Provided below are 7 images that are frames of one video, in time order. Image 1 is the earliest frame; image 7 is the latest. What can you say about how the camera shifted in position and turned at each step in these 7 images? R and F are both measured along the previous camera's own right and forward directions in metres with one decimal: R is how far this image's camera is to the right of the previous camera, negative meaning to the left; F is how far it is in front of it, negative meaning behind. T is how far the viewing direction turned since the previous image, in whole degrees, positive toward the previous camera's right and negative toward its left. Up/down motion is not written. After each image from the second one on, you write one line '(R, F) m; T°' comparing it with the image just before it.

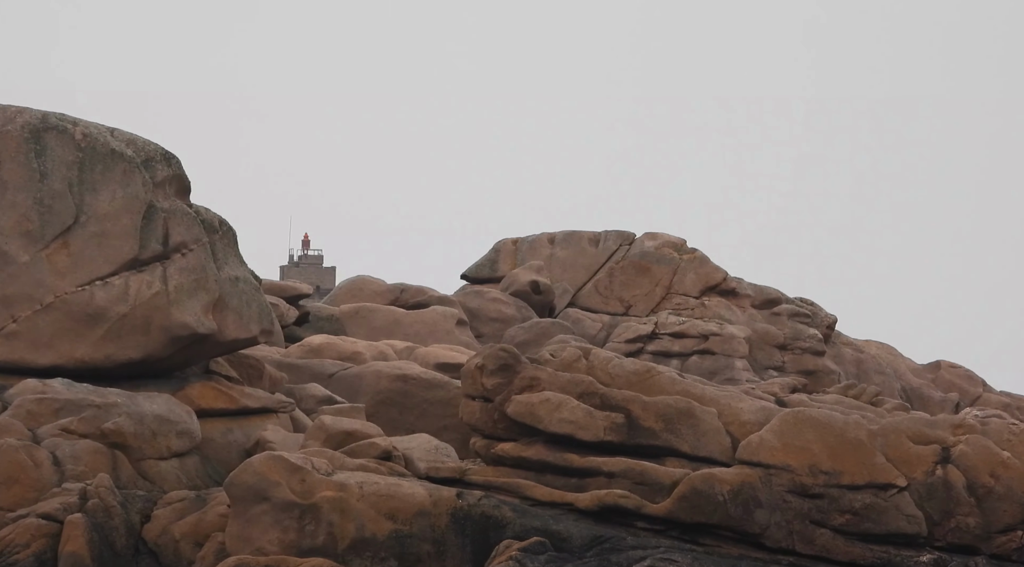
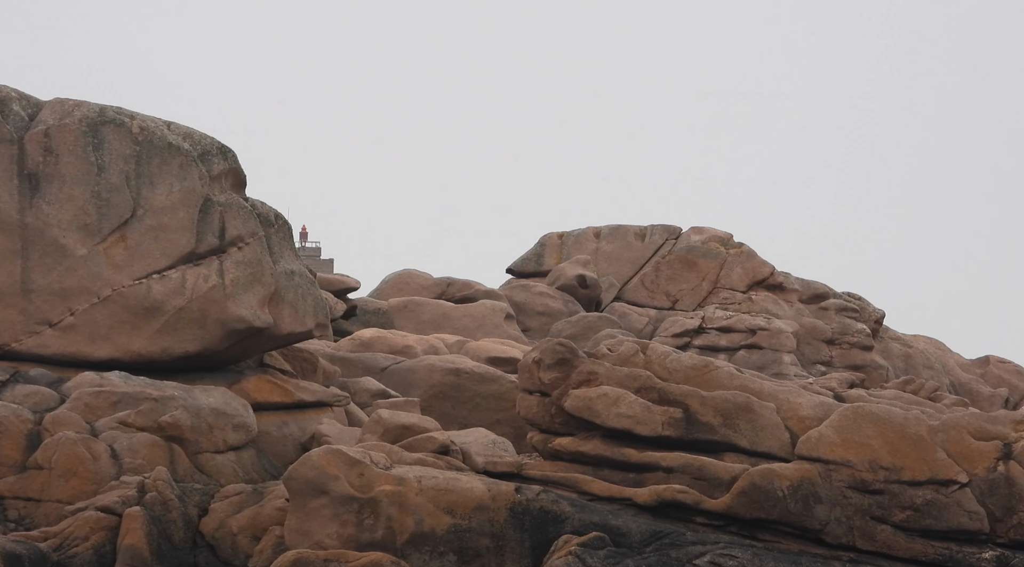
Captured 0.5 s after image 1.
(-0.4, 0.0) m; -1°
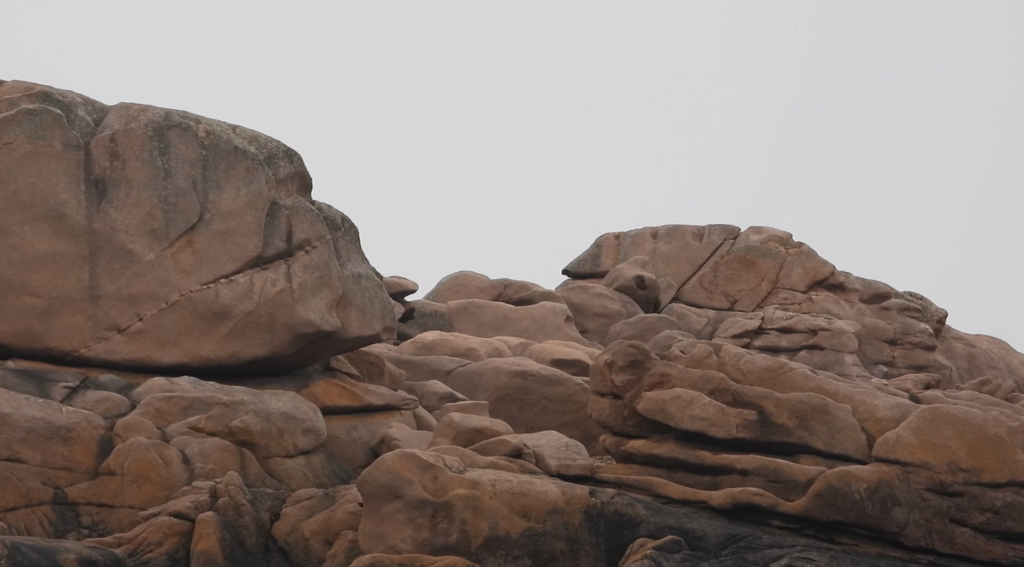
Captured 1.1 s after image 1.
(-0.5, +0.1) m; -1°
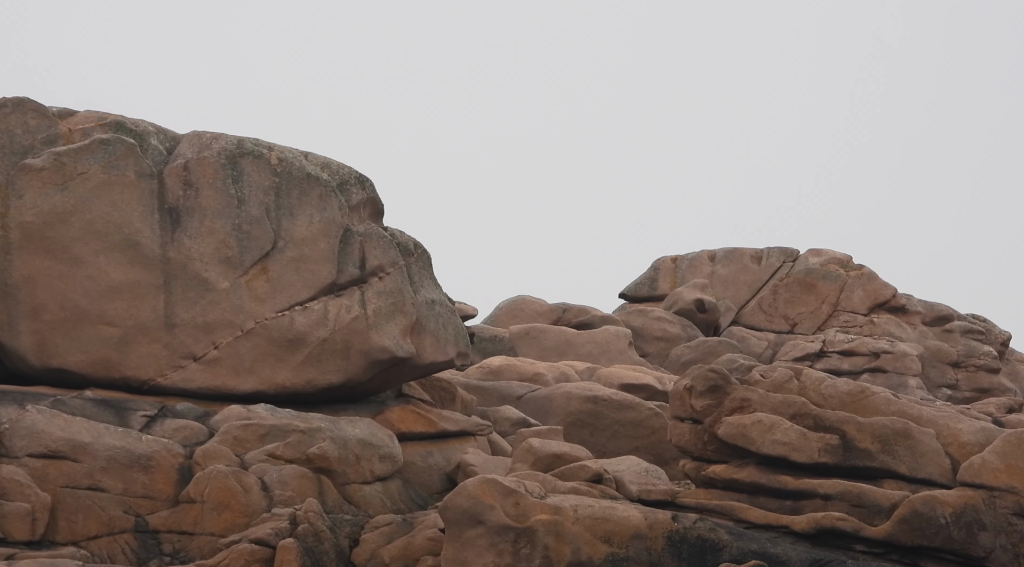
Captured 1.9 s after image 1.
(-0.7, 0.0) m; 0°
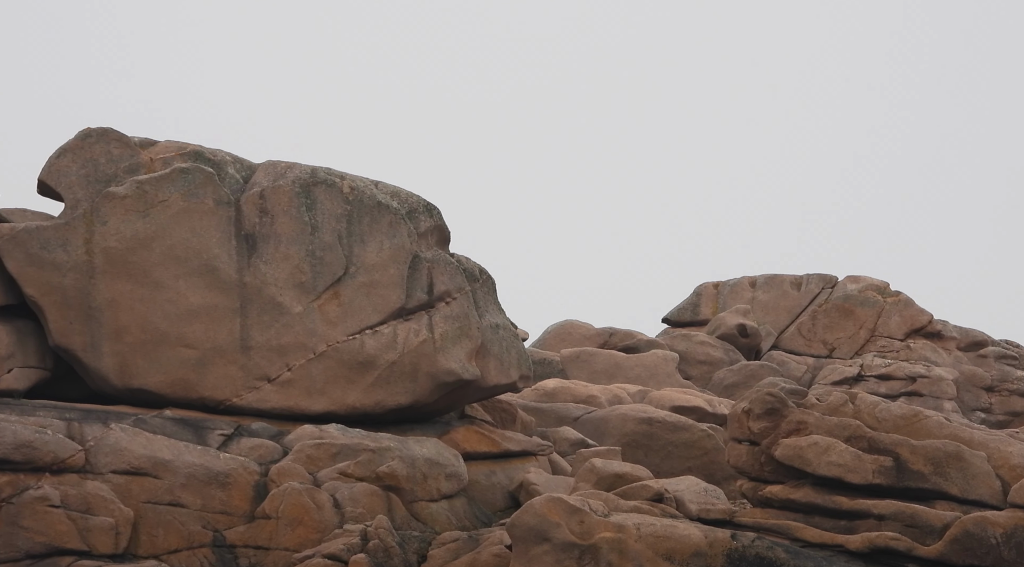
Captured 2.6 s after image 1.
(-0.7, -0.5) m; 0°
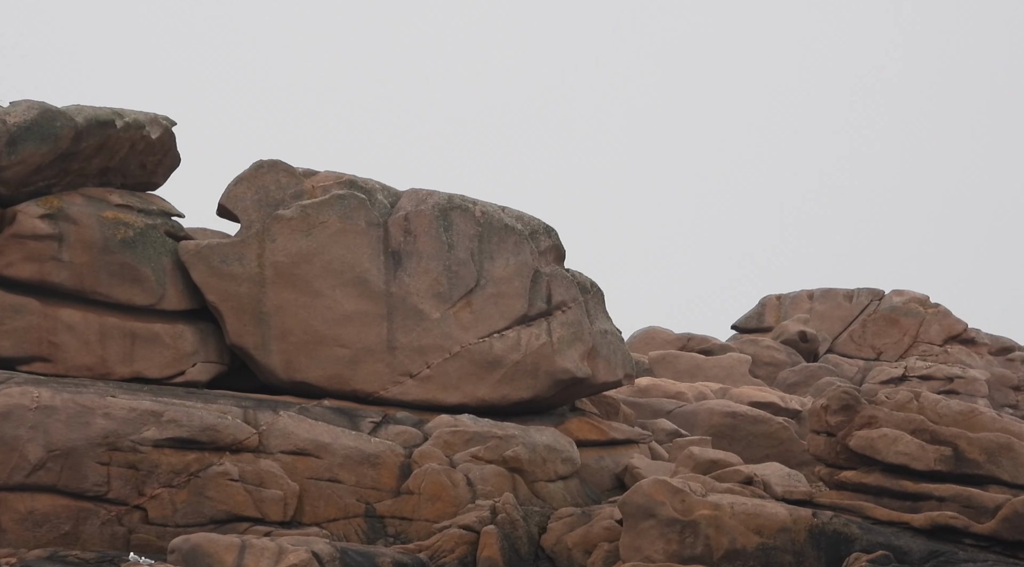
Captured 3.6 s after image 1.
(-0.7, -2.3) m; -2°
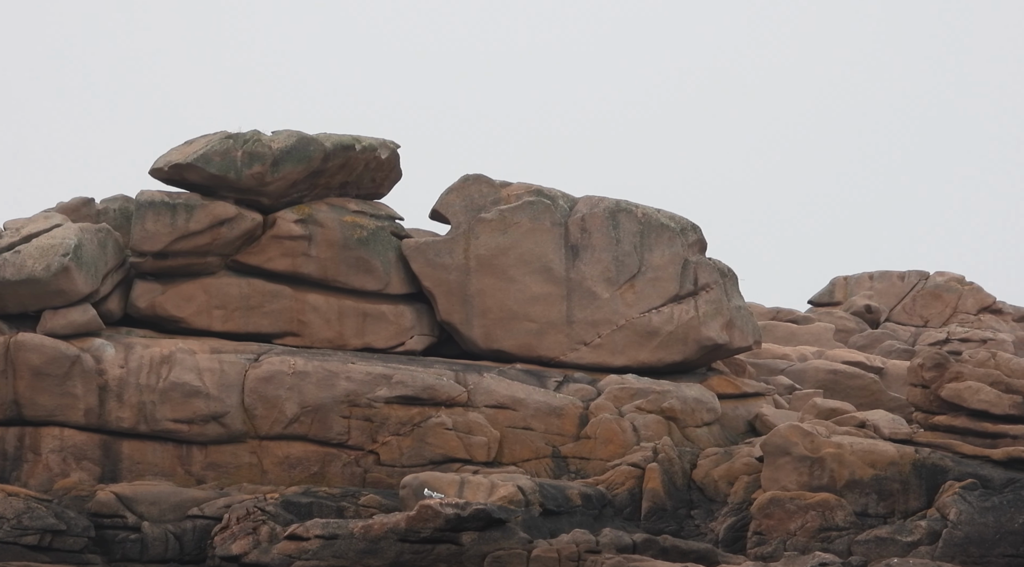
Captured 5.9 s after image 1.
(-2.3, -3.9) m; 0°
